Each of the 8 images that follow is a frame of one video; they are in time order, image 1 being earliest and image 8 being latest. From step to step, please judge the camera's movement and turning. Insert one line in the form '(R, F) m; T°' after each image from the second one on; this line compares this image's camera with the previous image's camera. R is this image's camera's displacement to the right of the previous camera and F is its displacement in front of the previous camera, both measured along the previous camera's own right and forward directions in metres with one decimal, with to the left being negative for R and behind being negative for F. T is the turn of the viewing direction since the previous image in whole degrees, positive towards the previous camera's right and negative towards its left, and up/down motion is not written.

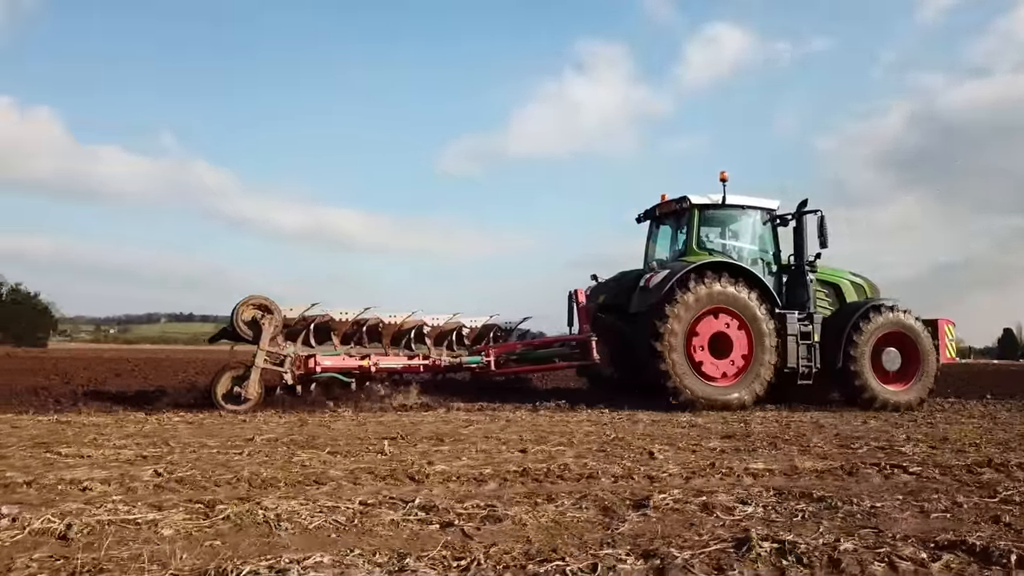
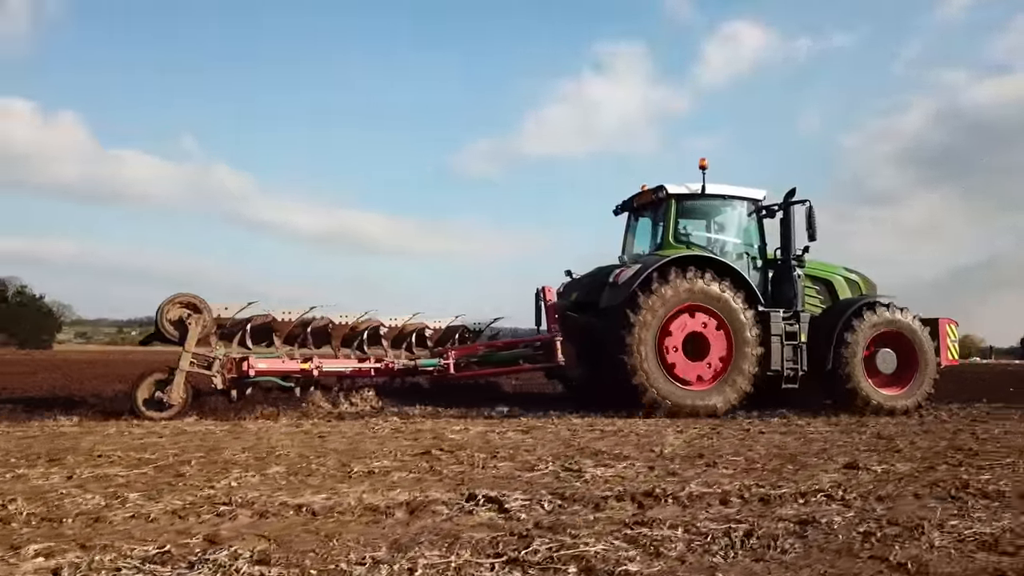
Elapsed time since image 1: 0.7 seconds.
(+1.0, +0.5) m; -4°
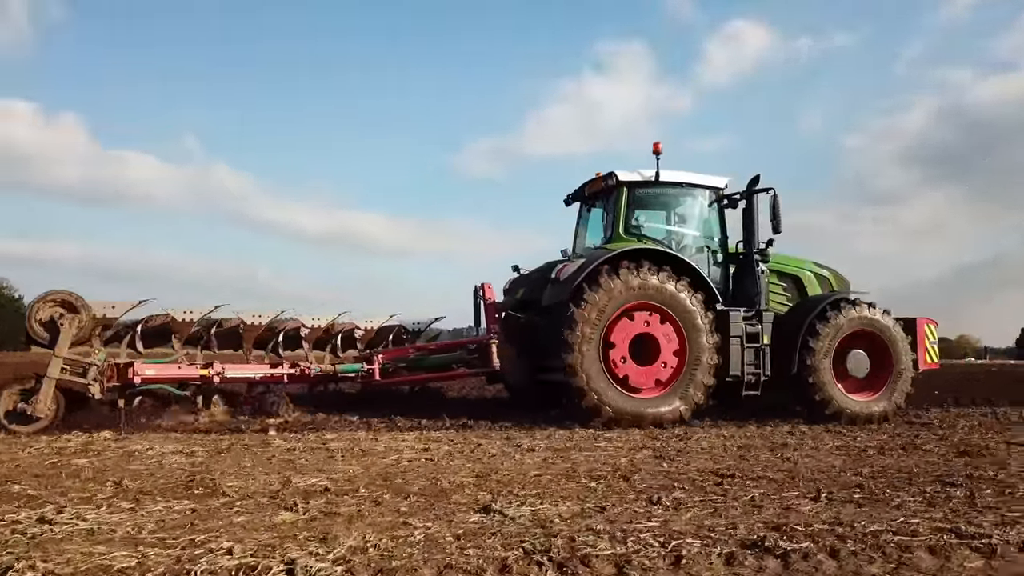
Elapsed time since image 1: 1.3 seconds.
(+0.7, +0.7) m; 0°
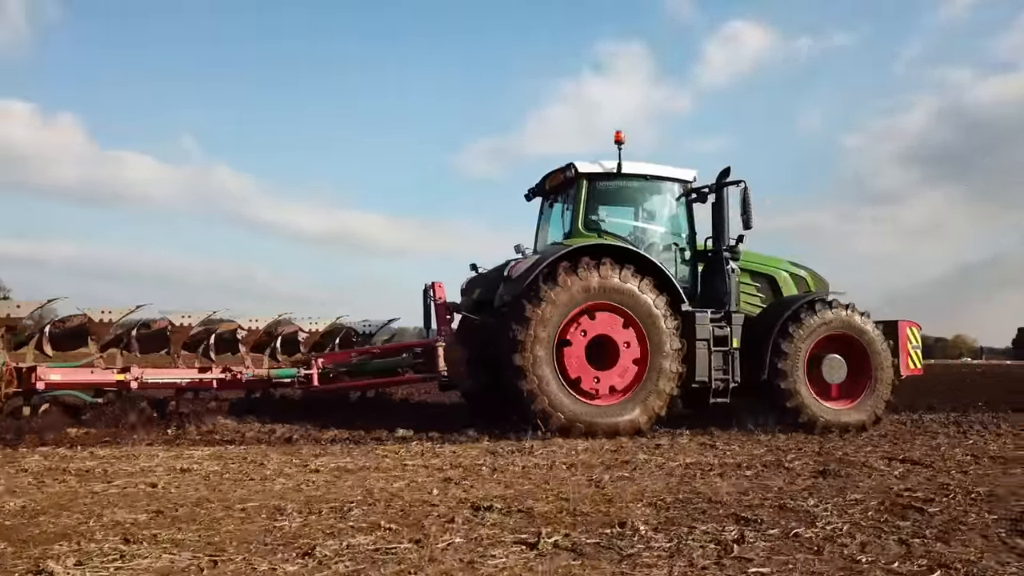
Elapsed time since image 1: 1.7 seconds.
(+0.4, +0.5) m; 0°
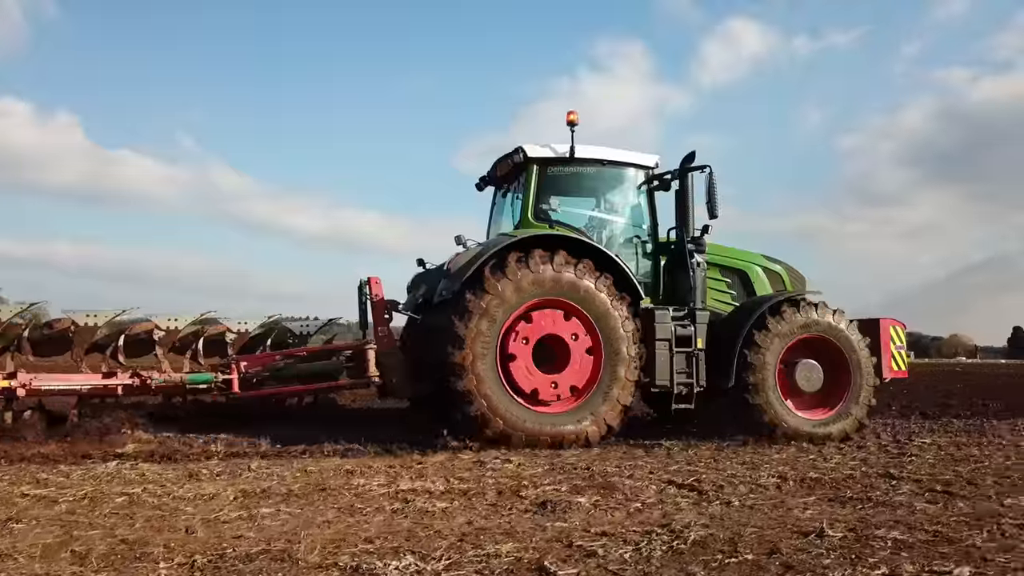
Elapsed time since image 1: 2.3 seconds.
(+0.5, +0.6) m; 0°
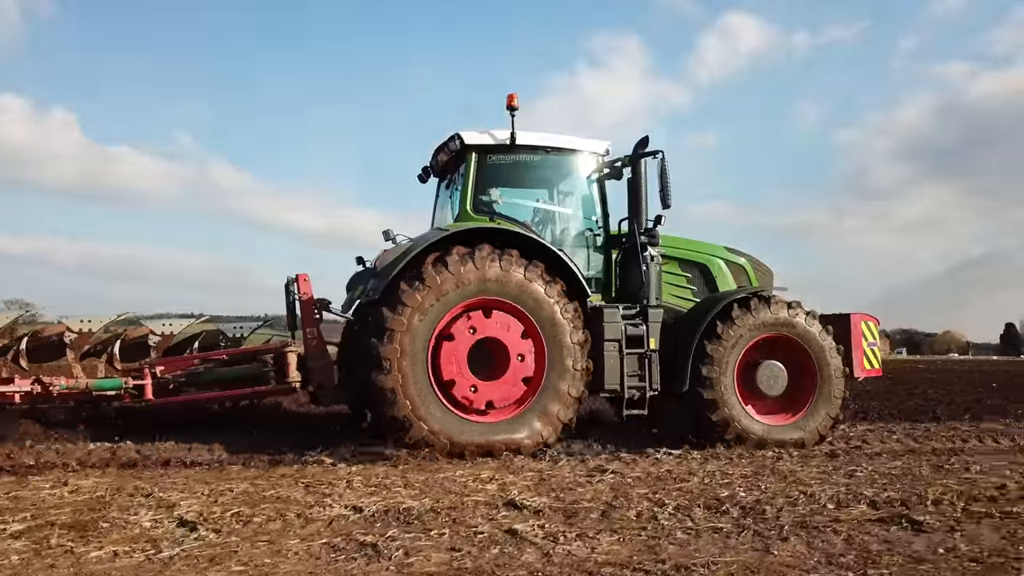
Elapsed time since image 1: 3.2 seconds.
(+0.5, +0.5) m; 0°
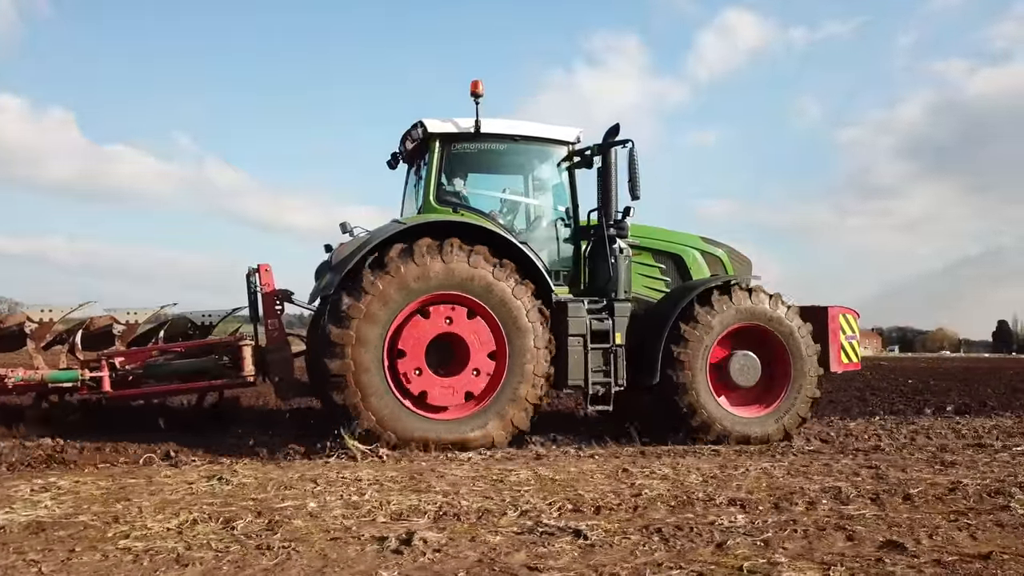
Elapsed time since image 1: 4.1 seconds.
(+0.2, +0.1) m; 0°
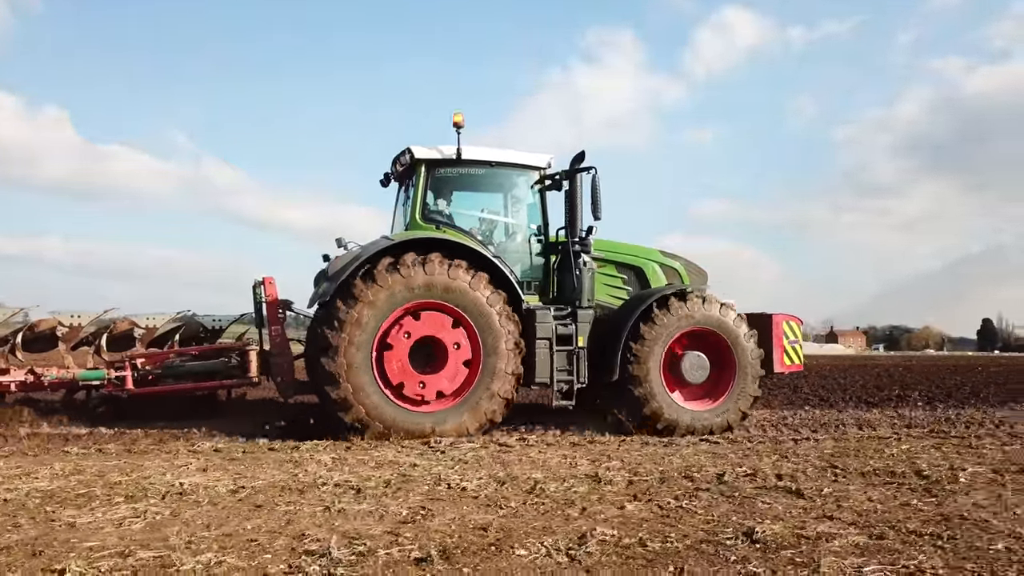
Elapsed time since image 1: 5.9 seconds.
(+0.2, -0.8) m; 0°
